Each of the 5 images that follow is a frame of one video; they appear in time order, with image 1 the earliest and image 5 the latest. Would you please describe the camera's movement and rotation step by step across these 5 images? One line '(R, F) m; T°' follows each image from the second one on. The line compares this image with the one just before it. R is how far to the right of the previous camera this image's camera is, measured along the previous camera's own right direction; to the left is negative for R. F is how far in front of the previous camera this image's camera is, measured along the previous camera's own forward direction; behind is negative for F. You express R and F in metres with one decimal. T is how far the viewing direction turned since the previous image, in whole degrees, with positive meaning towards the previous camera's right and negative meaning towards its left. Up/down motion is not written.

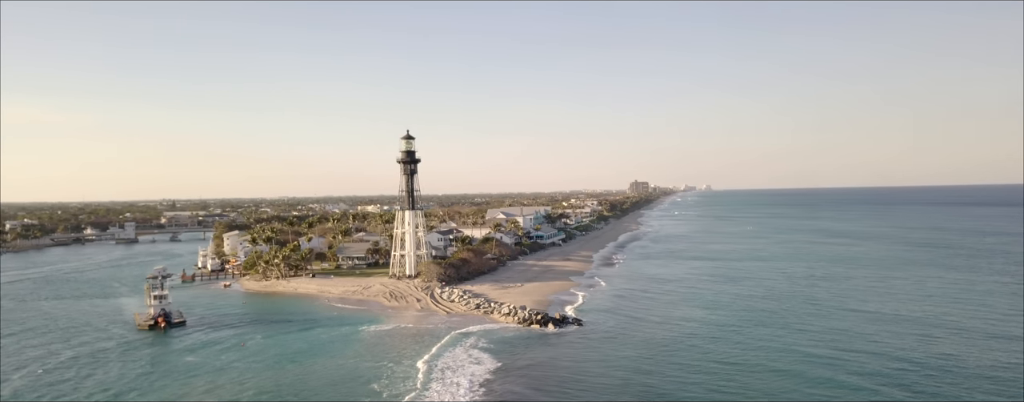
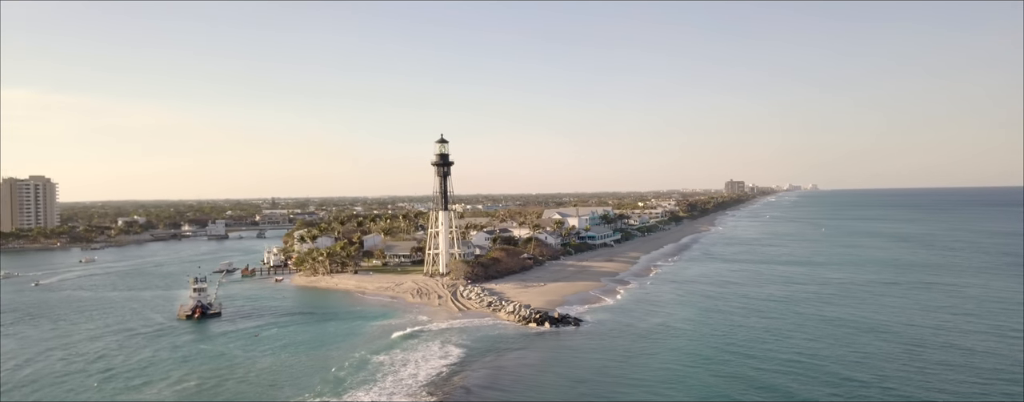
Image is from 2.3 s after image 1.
(+3.7, +0.1) m; -6°
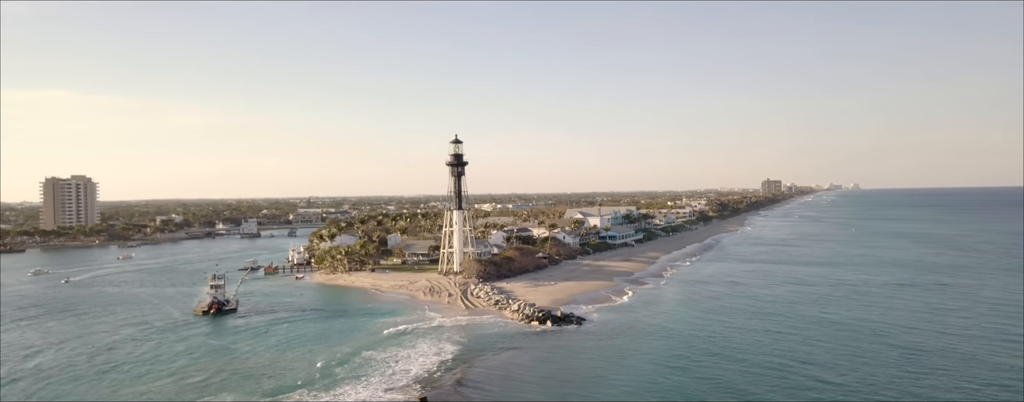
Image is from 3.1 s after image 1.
(+1.2, -0.1) m; -2°
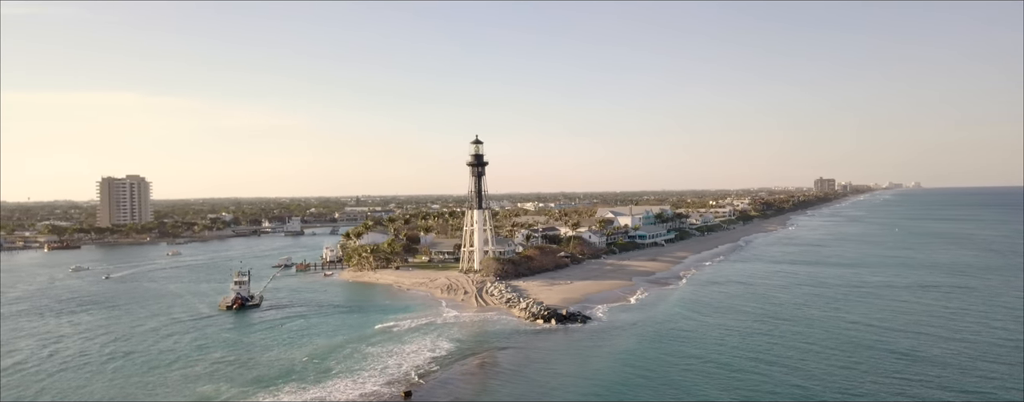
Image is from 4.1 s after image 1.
(+1.7, -0.2) m; -3°
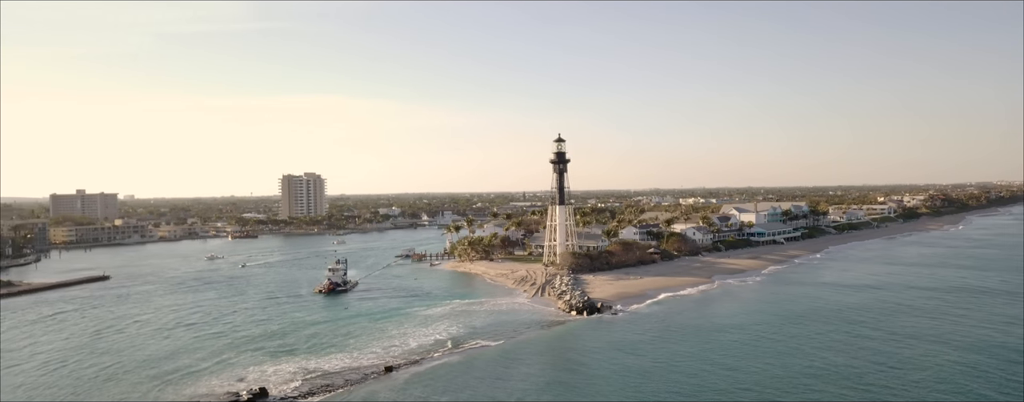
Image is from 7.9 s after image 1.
(+5.4, -0.8) m; -13°
